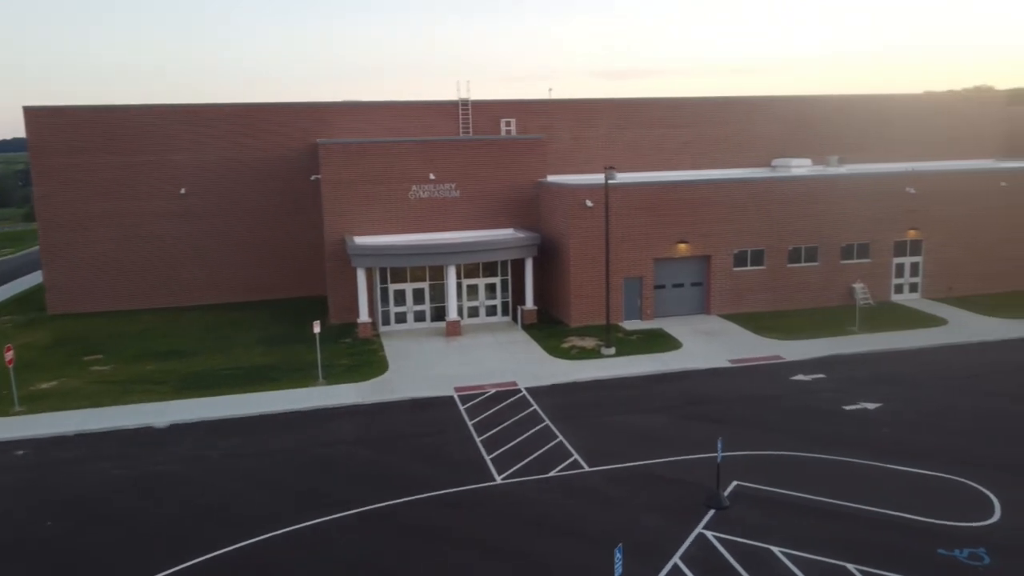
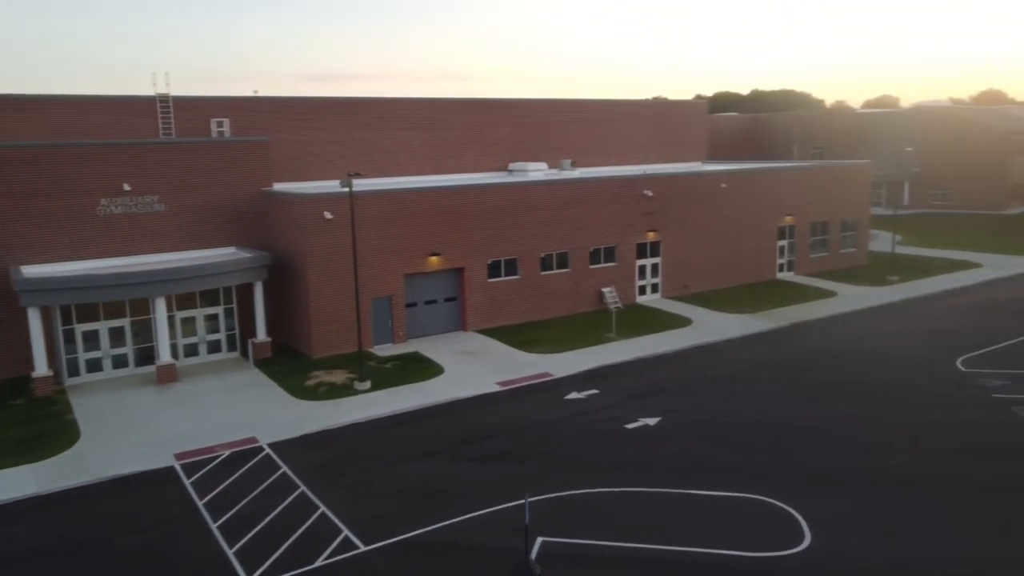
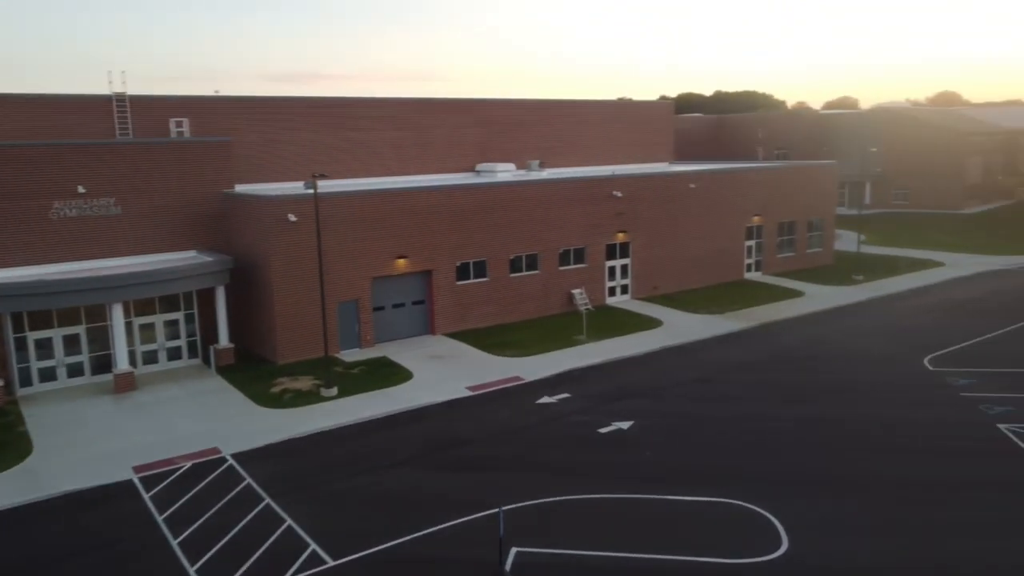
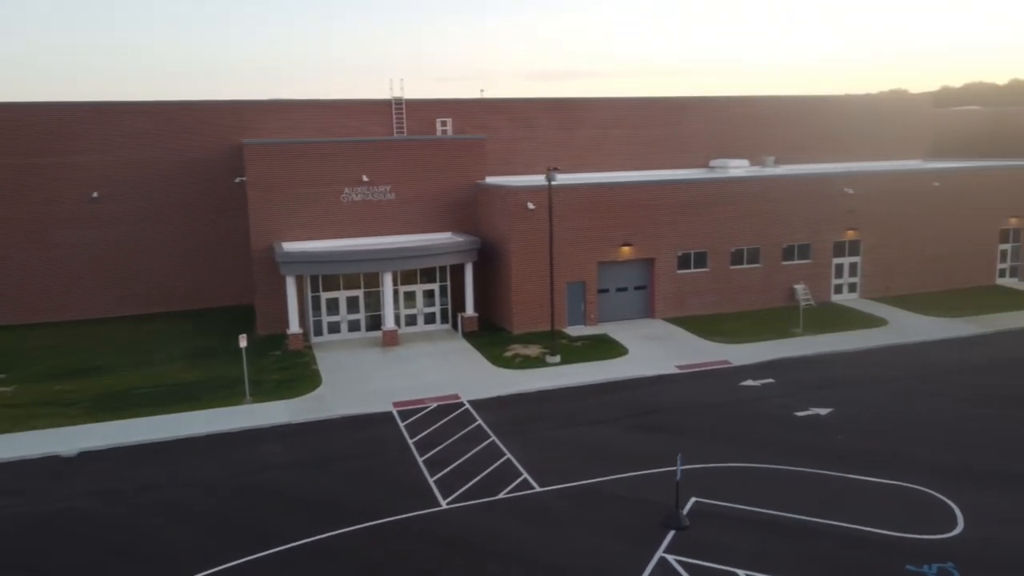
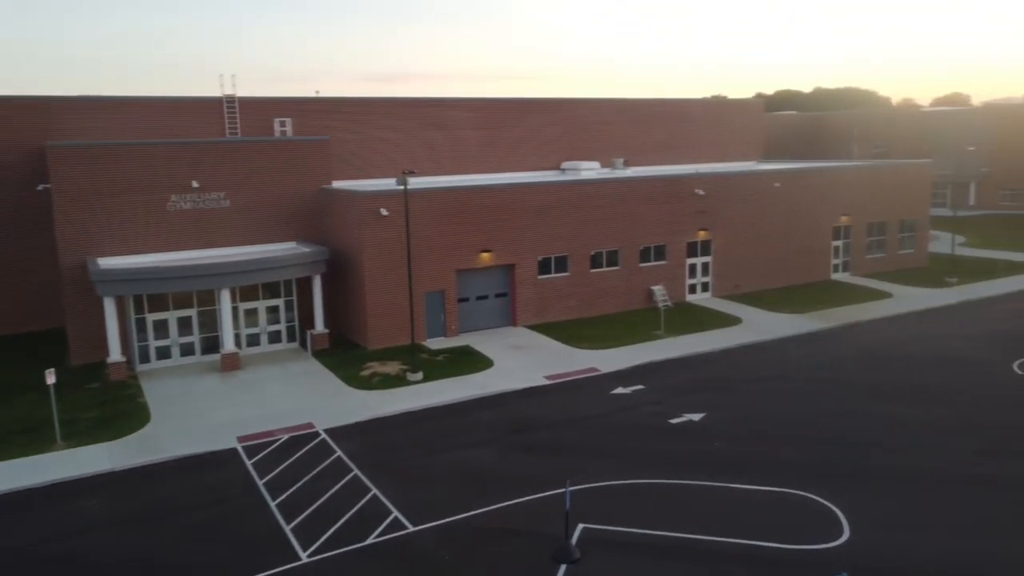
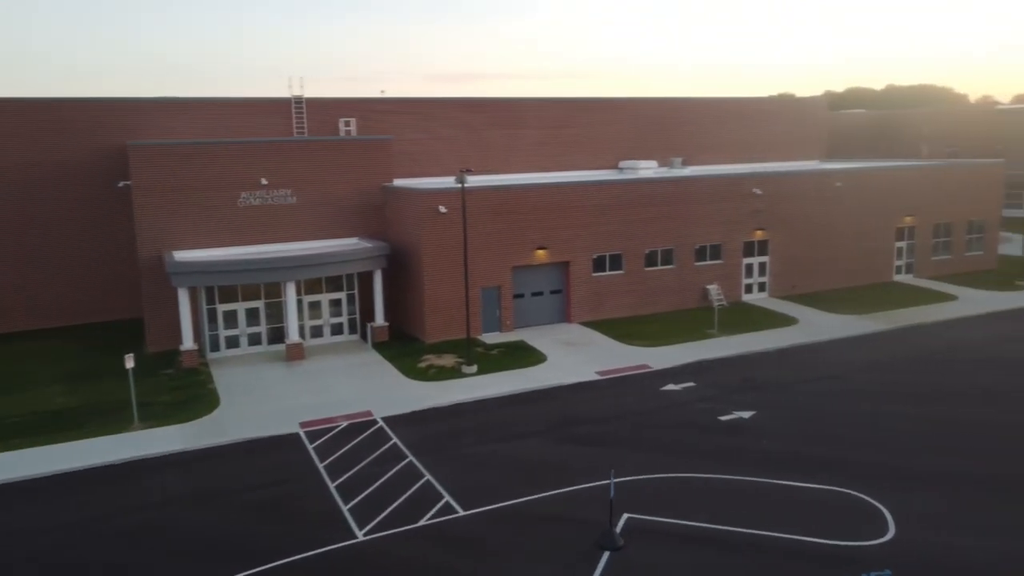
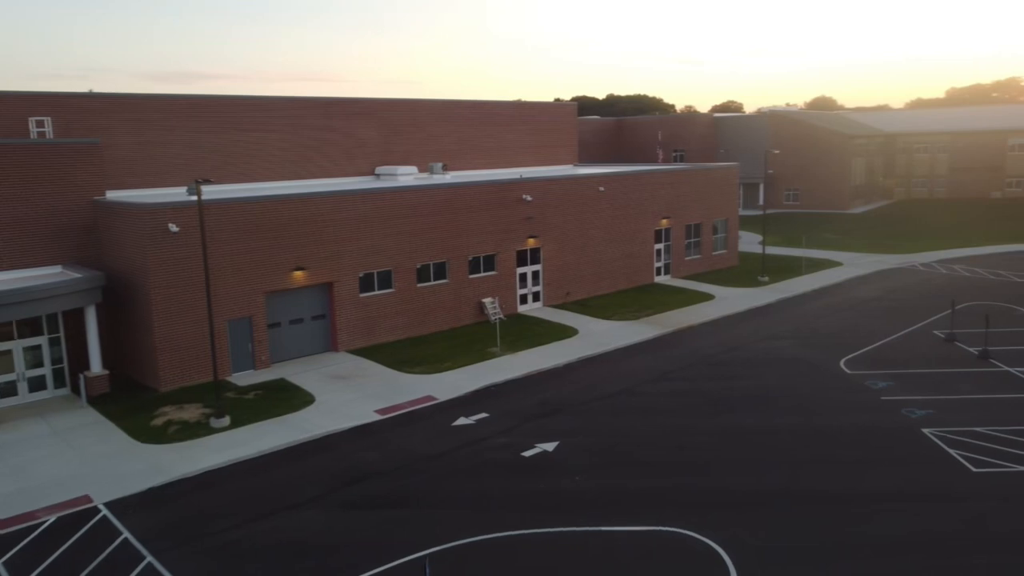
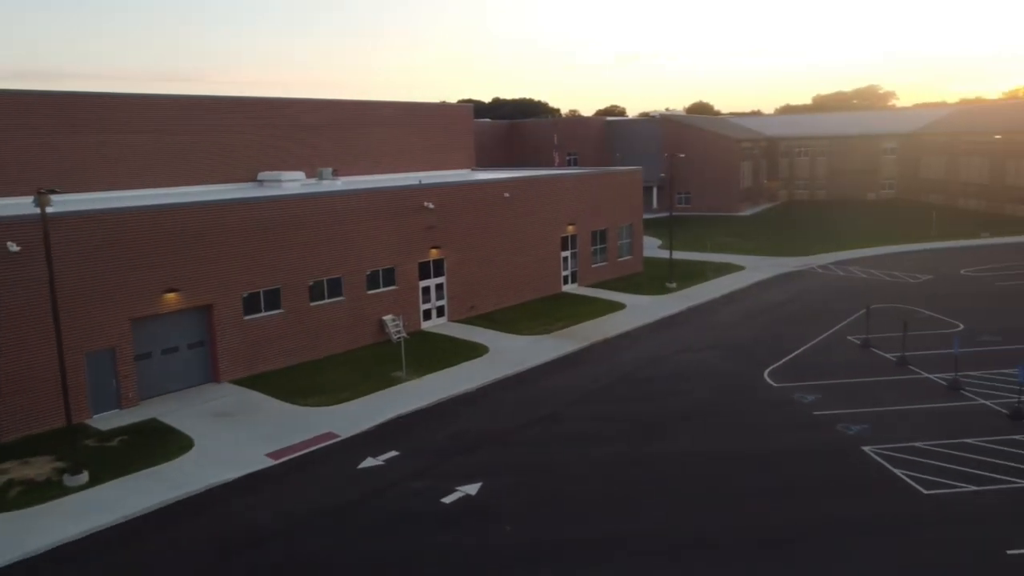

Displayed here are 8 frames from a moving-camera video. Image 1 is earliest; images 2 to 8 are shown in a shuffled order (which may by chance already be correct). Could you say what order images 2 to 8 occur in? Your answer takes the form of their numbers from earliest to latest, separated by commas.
4, 6, 5, 2, 3, 7, 8
